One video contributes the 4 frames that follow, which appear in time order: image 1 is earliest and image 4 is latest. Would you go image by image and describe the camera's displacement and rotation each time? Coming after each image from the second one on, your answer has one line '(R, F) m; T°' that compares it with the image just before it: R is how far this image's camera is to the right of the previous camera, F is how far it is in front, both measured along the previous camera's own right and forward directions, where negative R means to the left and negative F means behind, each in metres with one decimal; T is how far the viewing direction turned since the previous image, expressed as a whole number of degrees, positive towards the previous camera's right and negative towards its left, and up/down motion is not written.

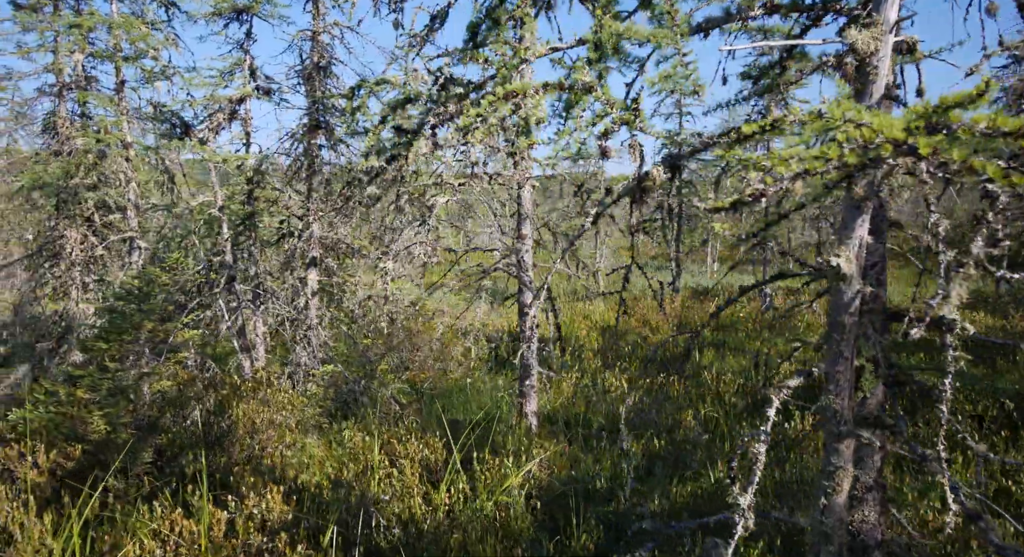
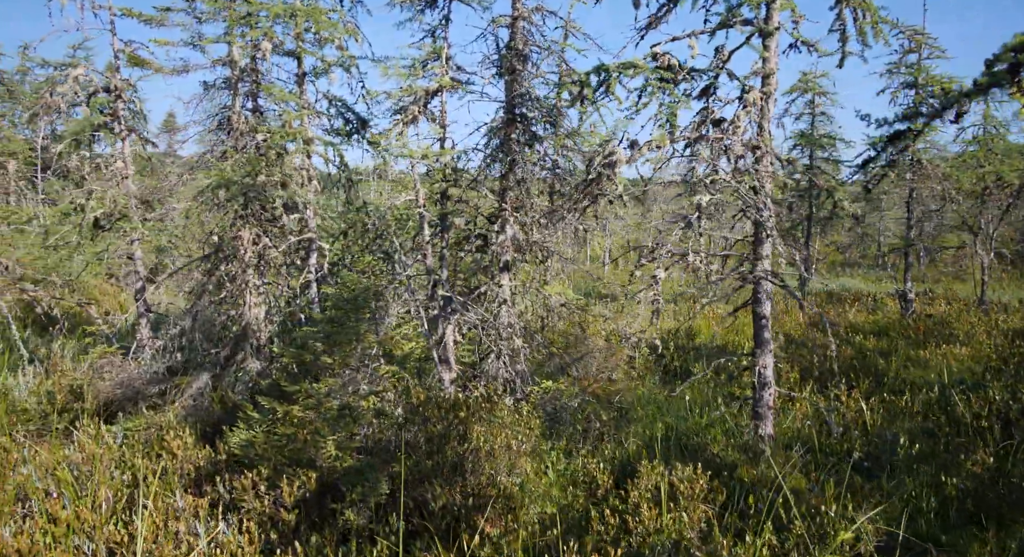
(-1.6, +0.8) m; -5°
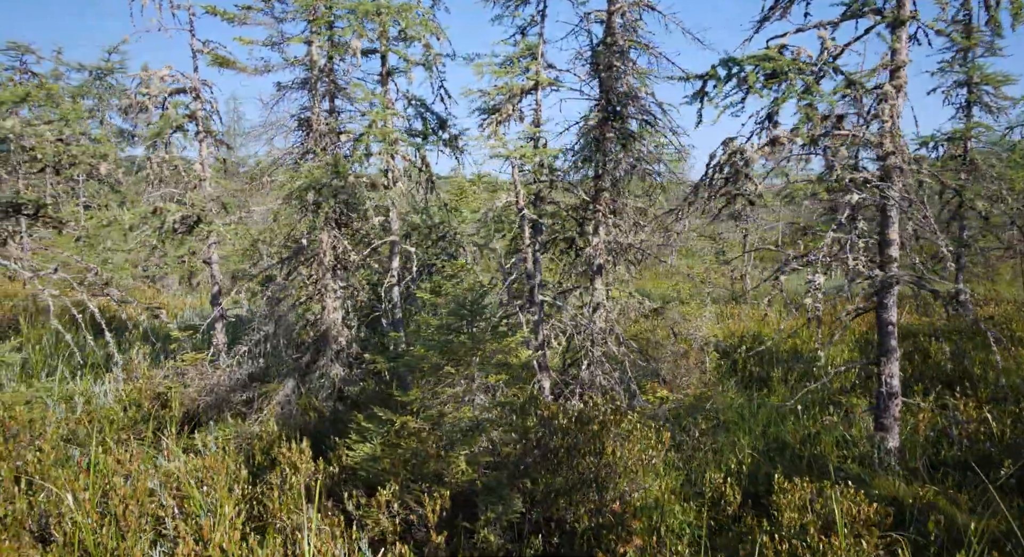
(-0.9, +0.3) m; -1°
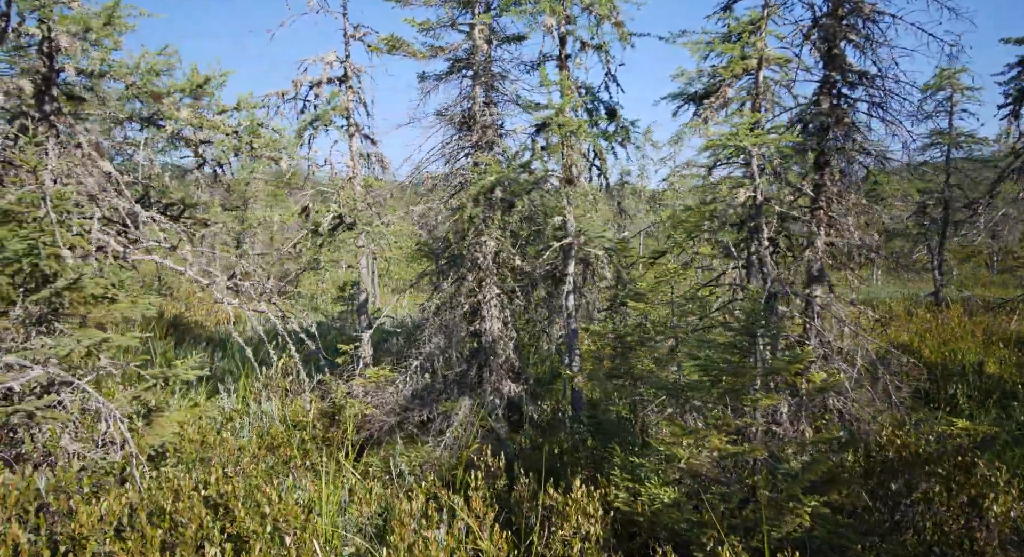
(-1.9, +0.9) m; -2°
